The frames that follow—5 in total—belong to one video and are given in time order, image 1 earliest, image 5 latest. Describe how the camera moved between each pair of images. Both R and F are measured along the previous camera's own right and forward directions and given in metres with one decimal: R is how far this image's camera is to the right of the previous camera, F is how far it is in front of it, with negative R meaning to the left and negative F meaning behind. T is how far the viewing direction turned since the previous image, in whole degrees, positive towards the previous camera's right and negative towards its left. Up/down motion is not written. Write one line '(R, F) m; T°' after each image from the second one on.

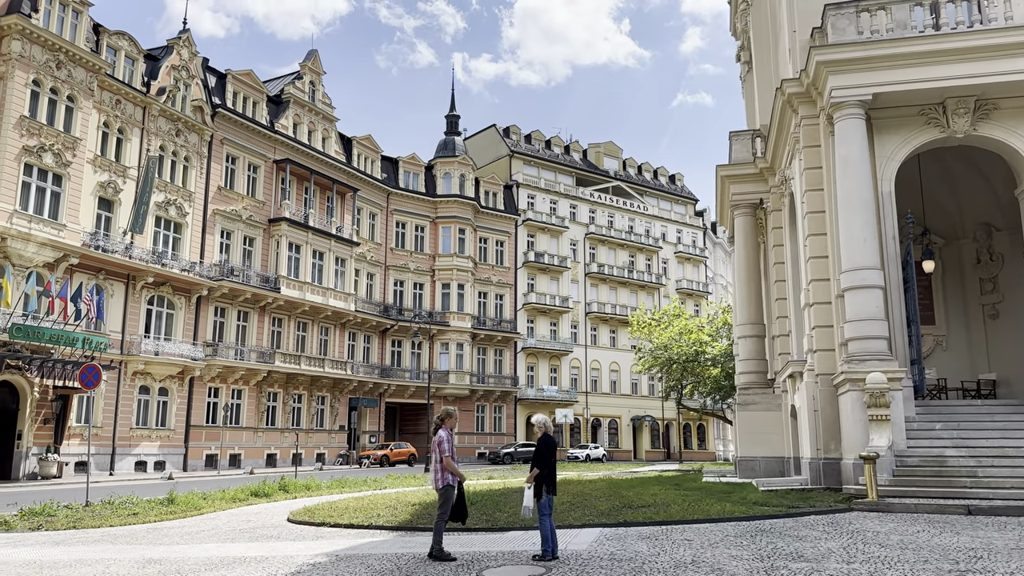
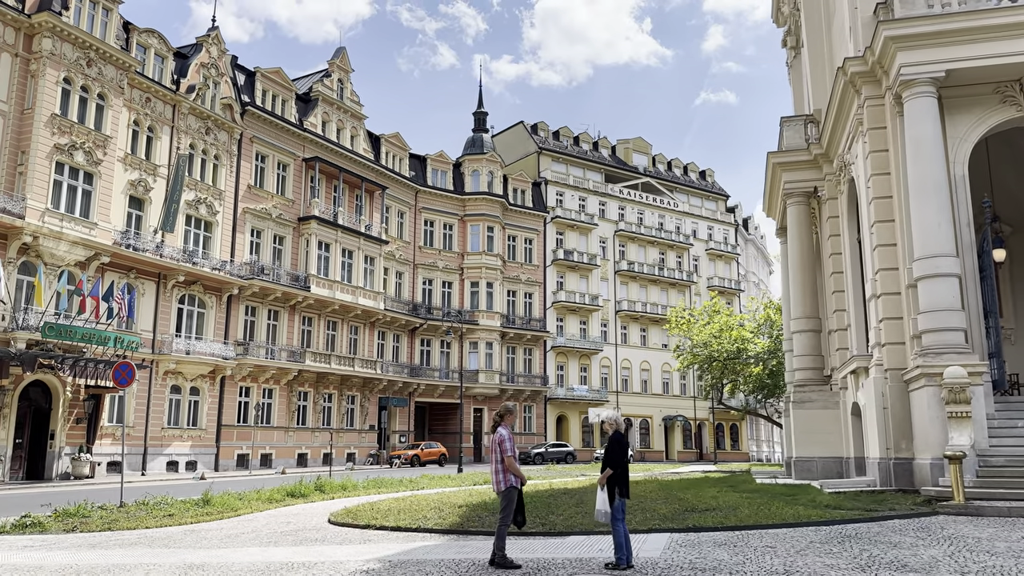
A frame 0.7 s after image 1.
(-0.4, +0.6) m; -2°
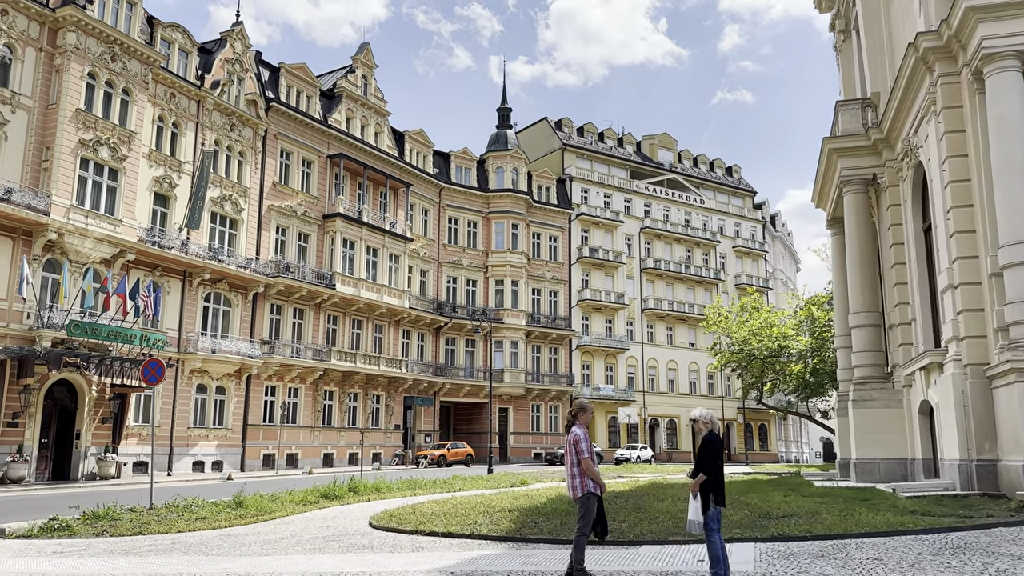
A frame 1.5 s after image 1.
(-0.5, +0.8) m; -1°
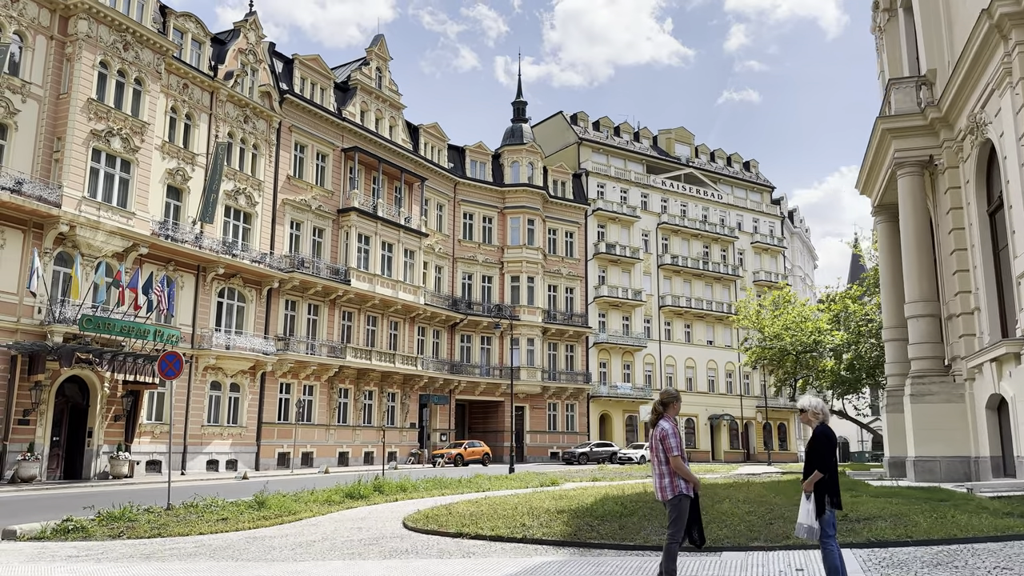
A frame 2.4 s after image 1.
(-0.5, +0.9) m; -1°
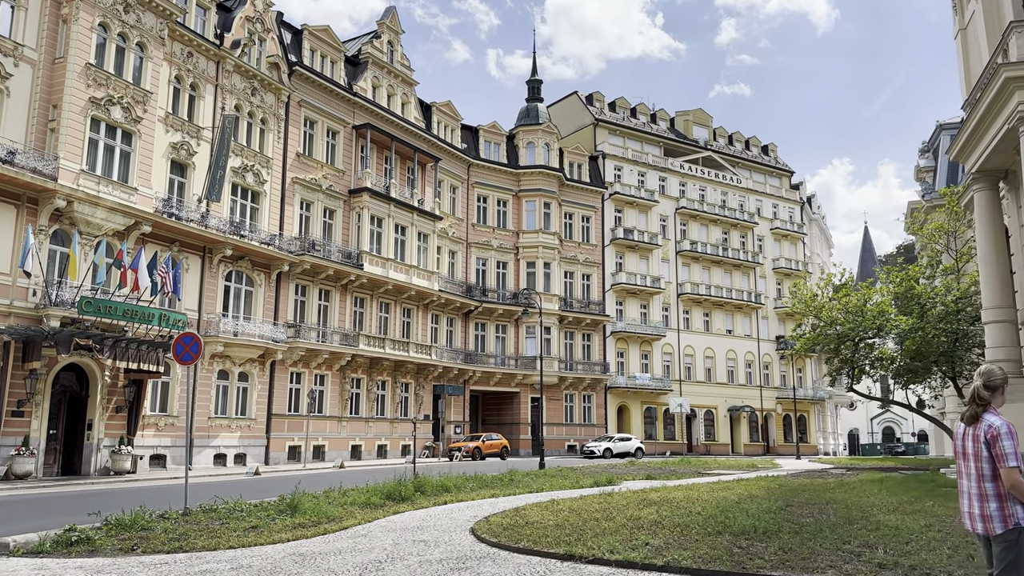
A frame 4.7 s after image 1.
(-1.3, +2.2) m; 0°
